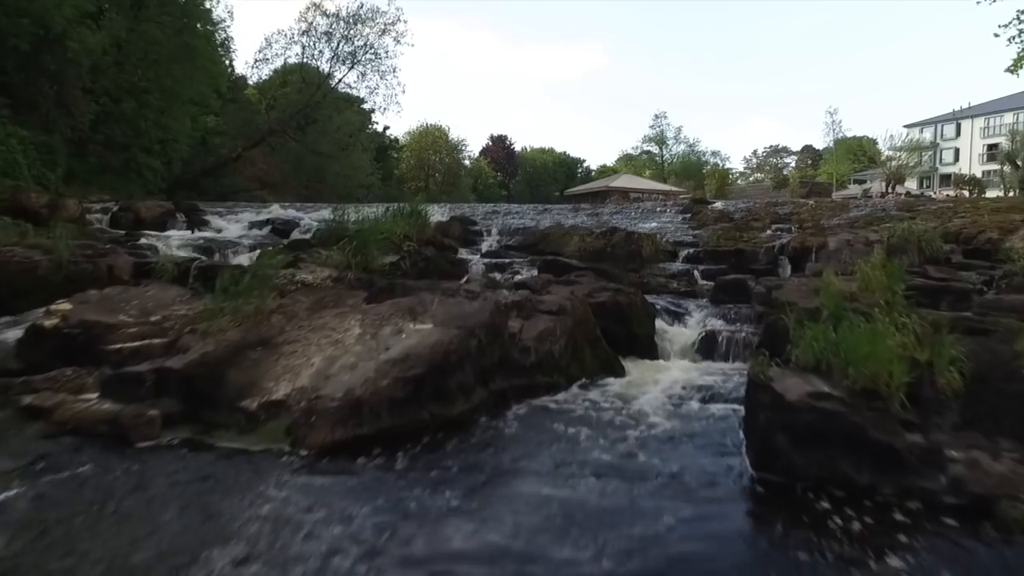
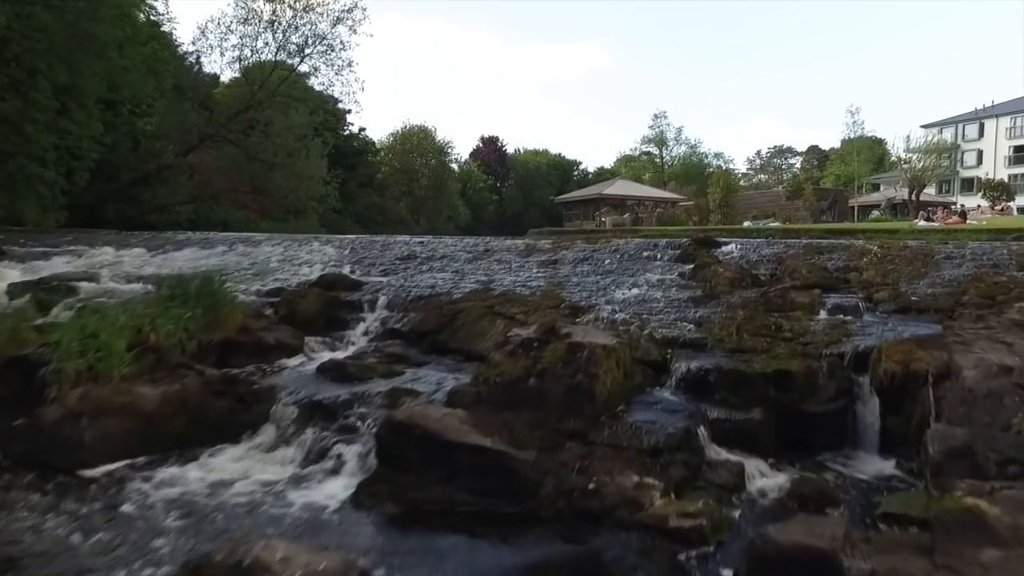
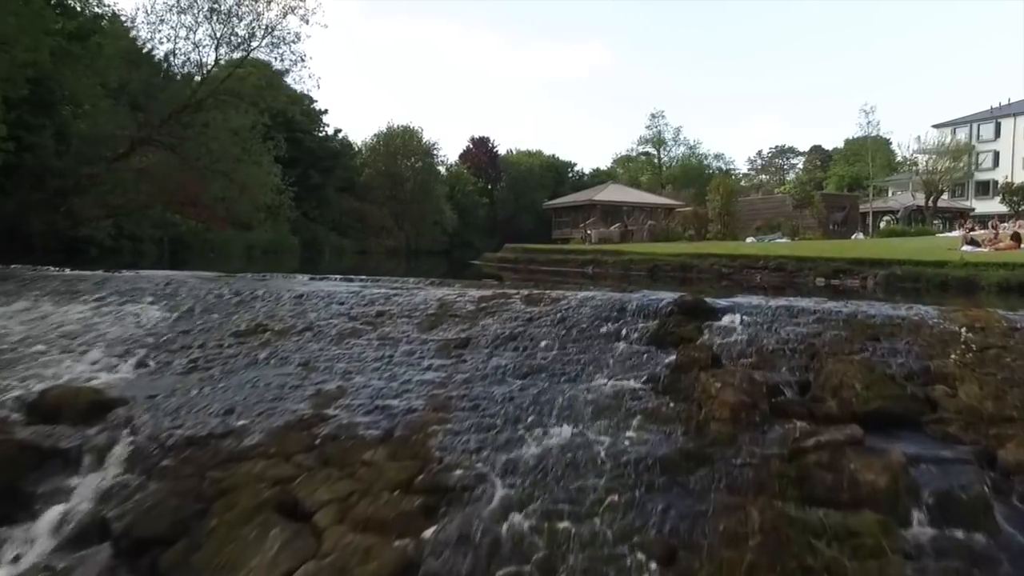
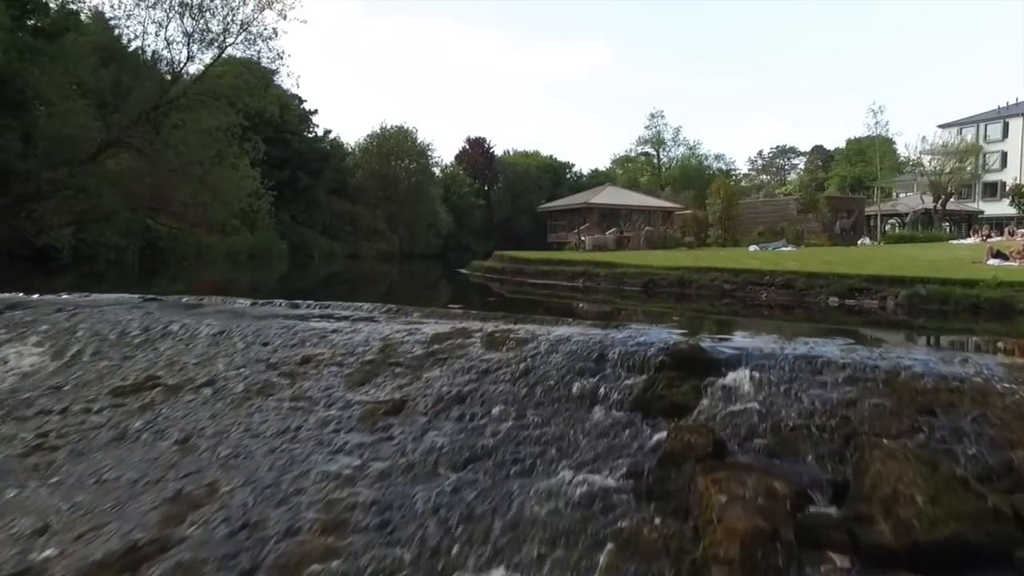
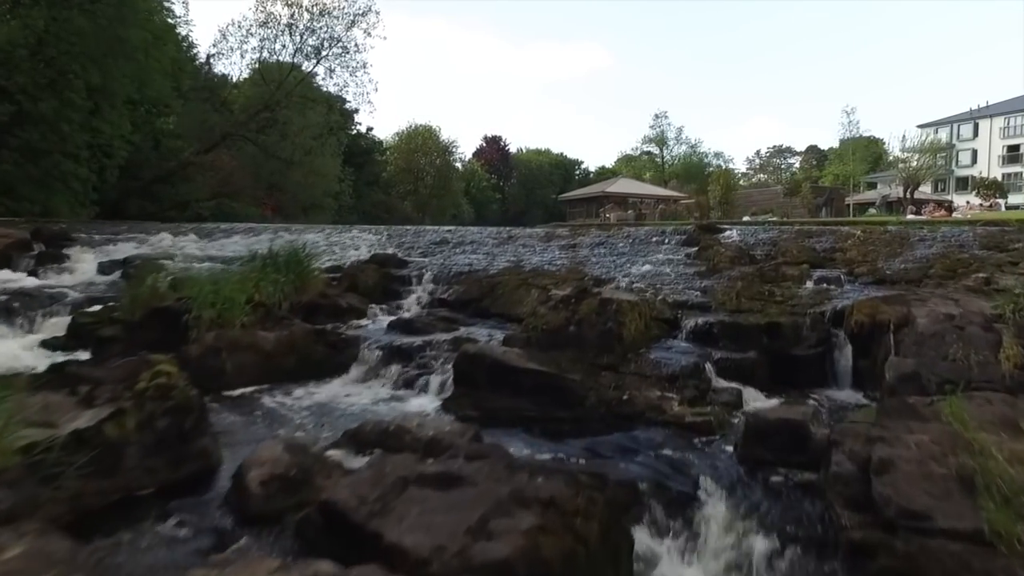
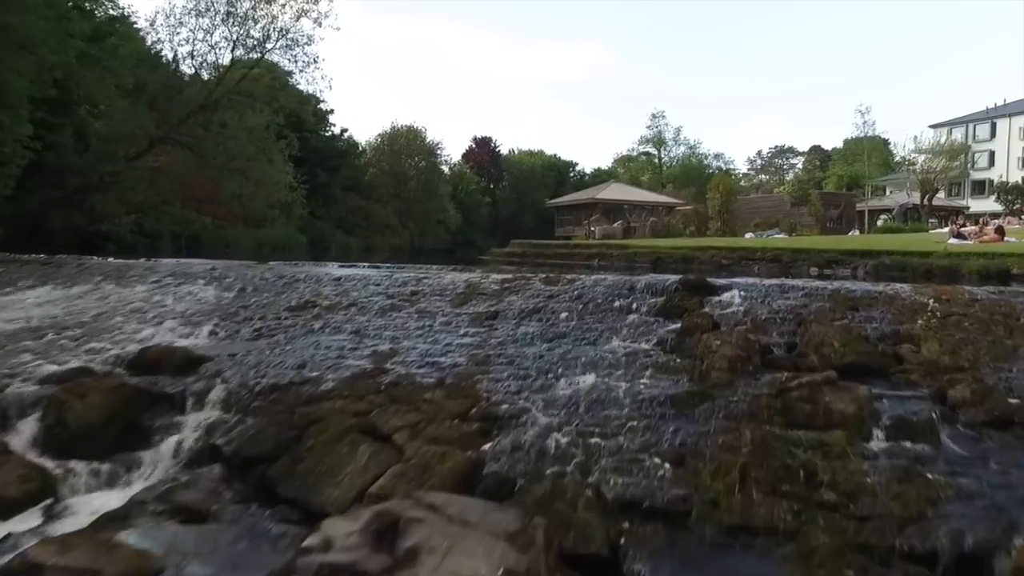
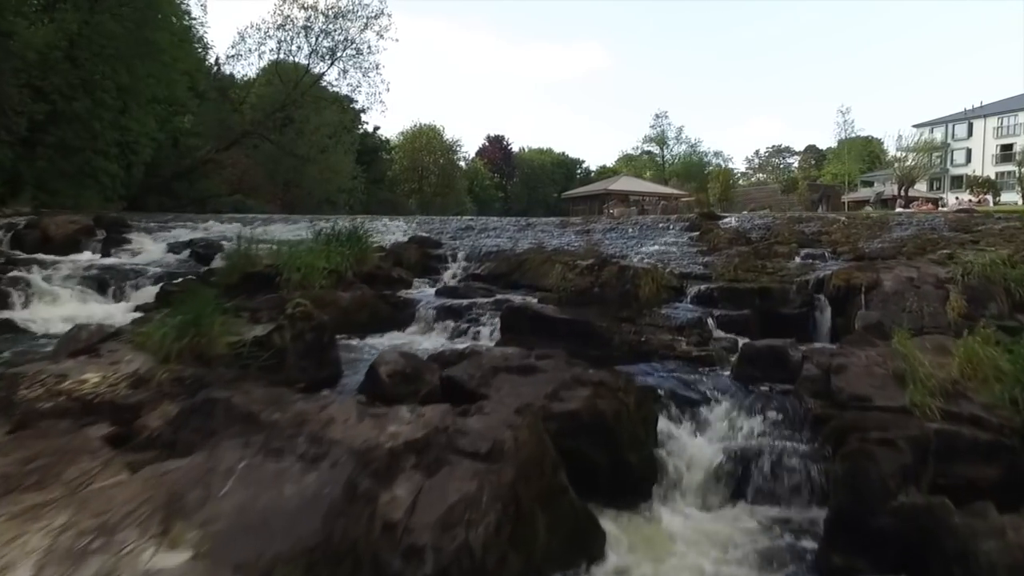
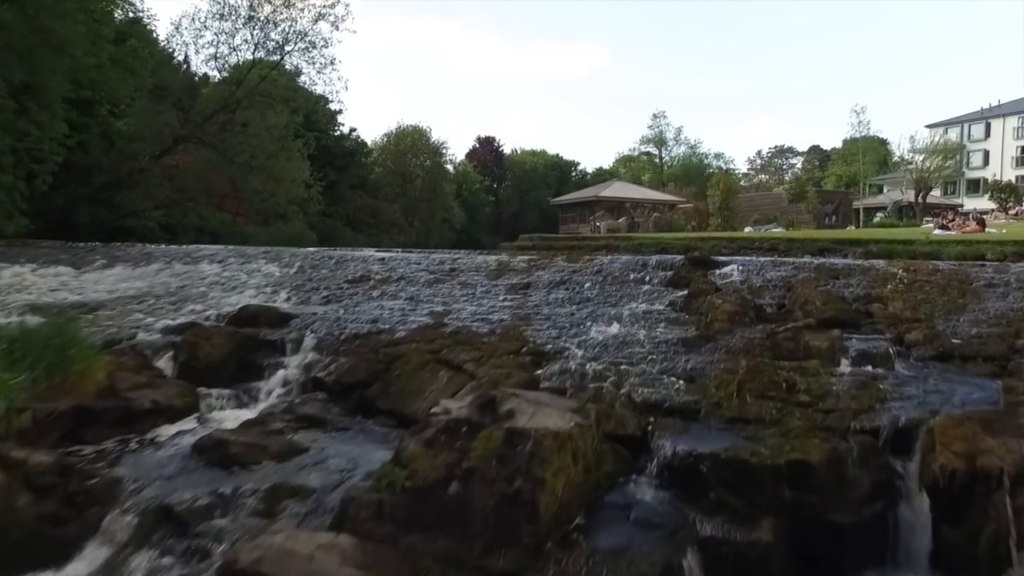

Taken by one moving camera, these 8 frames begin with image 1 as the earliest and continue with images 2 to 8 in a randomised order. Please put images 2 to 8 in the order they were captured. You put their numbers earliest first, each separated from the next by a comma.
7, 5, 2, 8, 6, 3, 4
